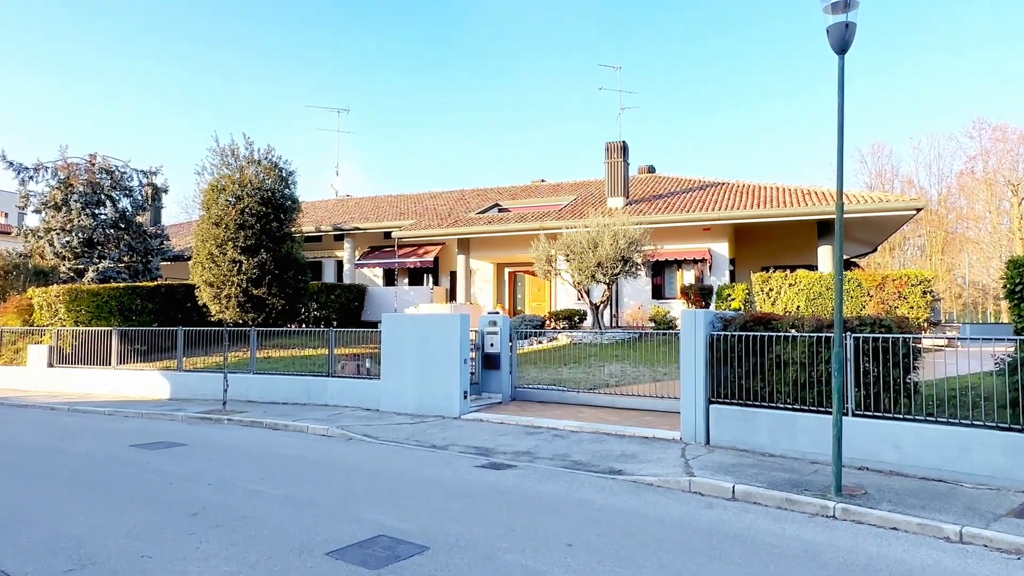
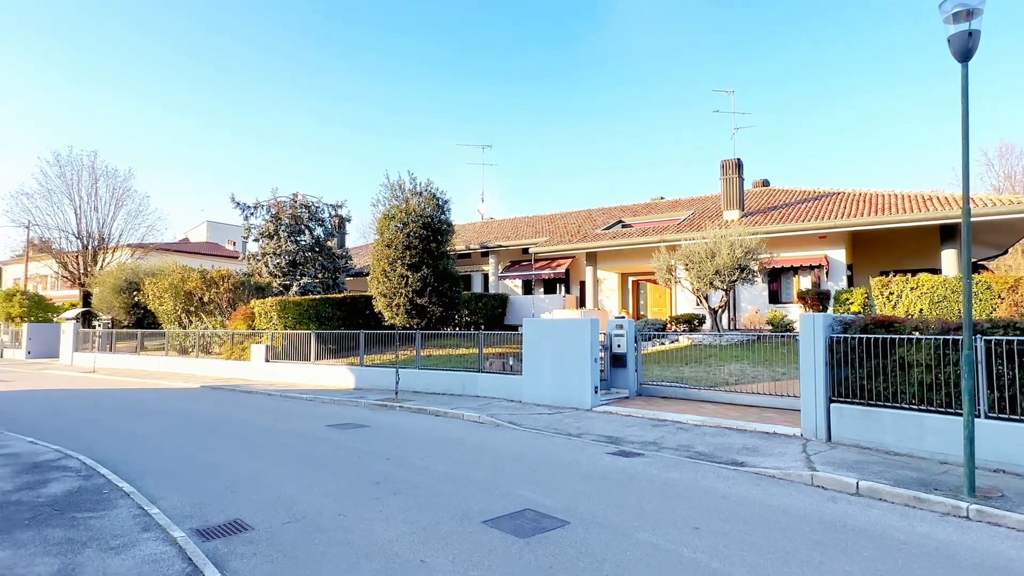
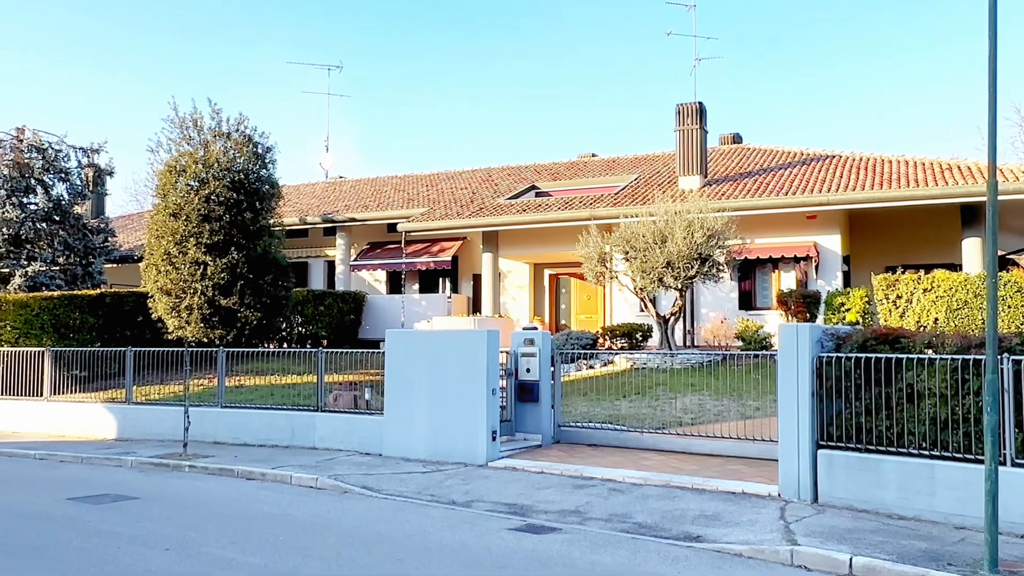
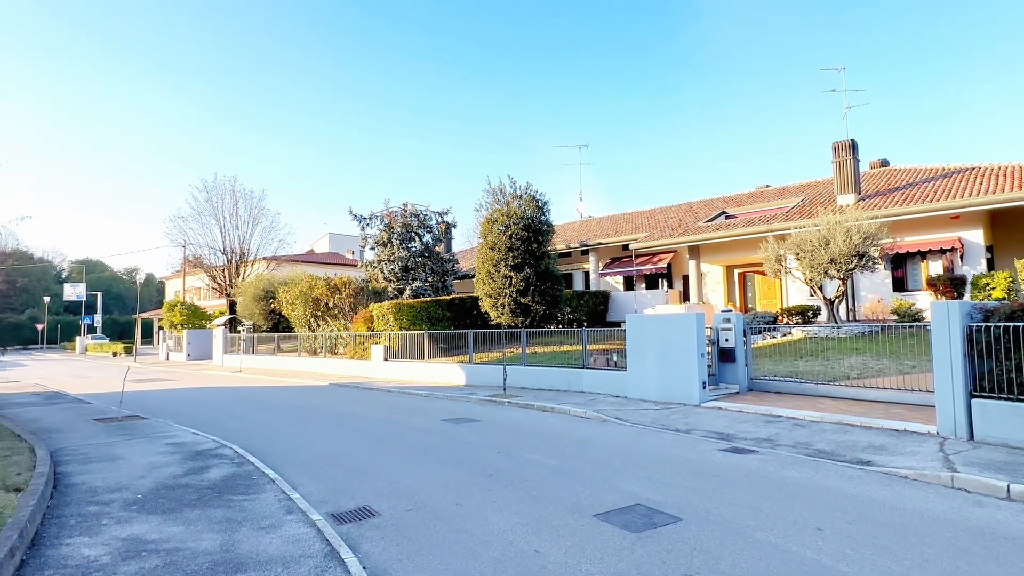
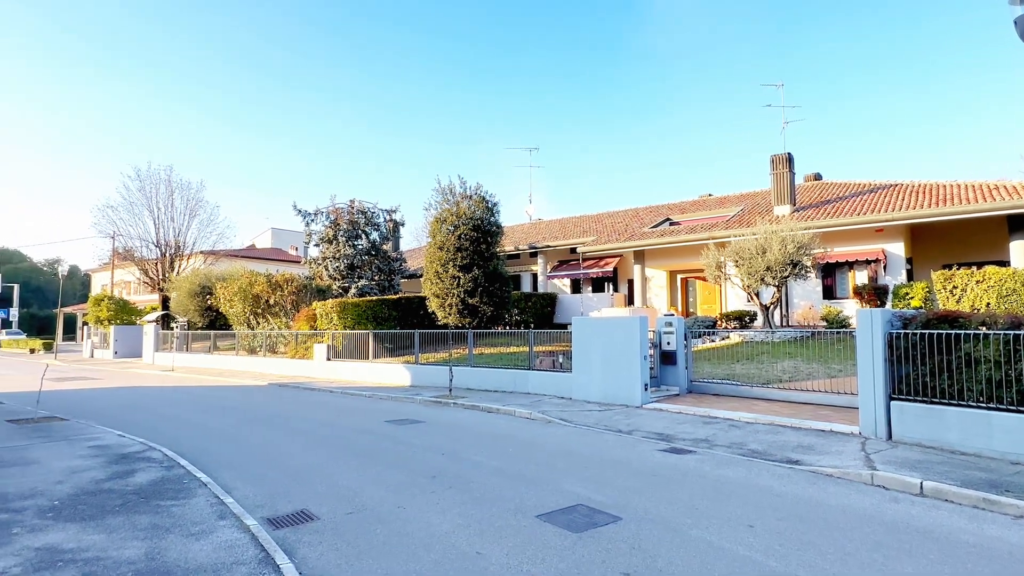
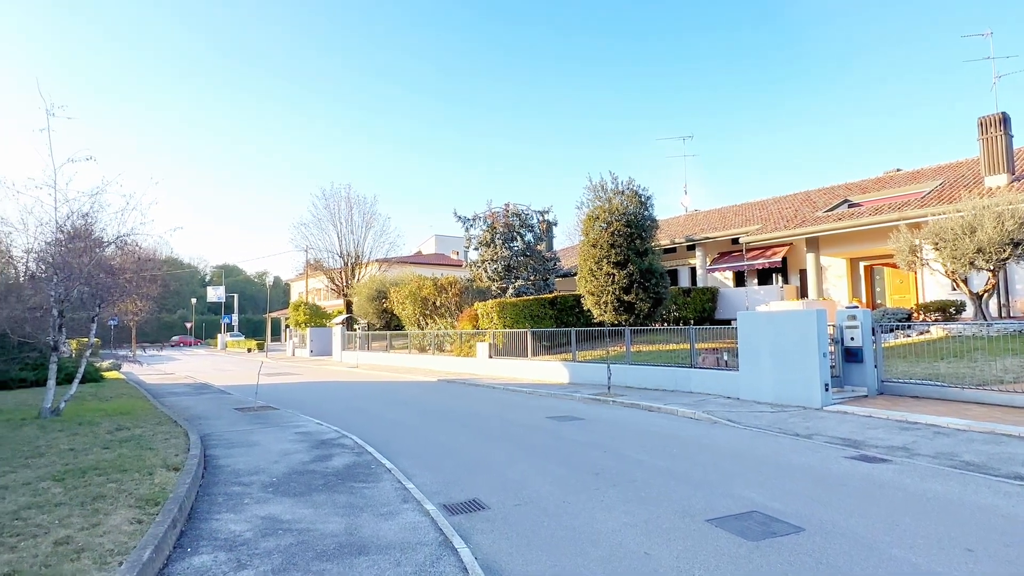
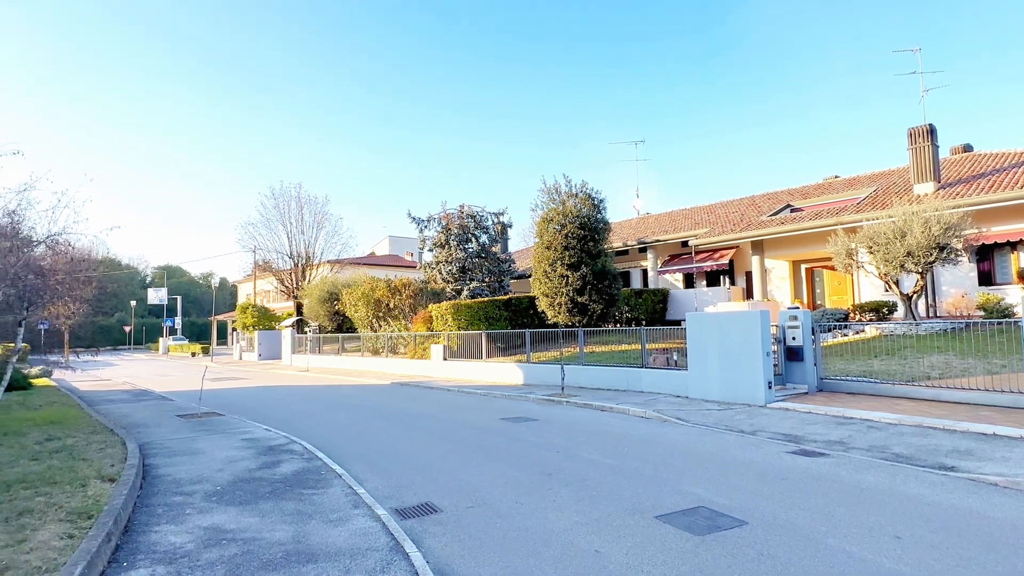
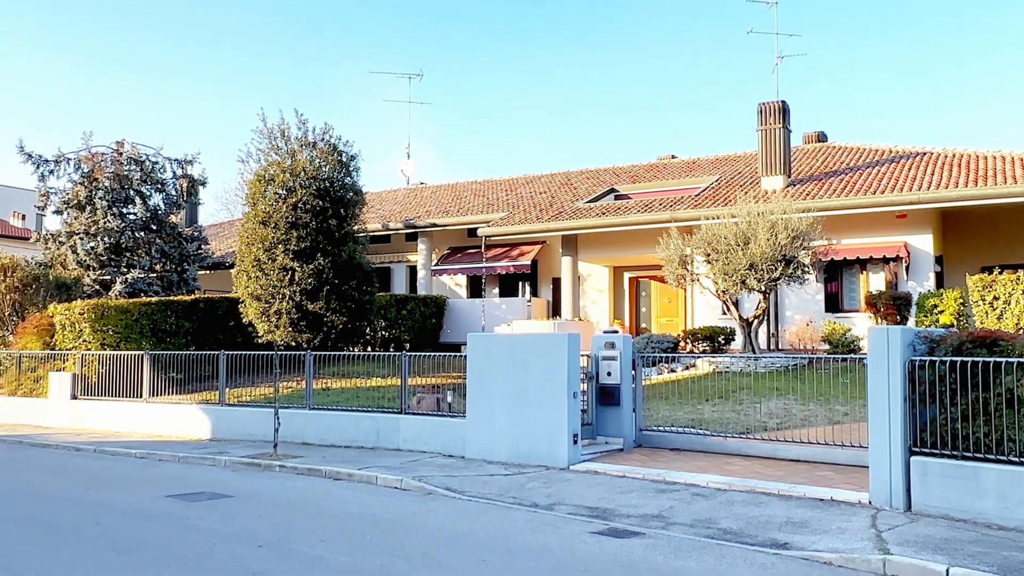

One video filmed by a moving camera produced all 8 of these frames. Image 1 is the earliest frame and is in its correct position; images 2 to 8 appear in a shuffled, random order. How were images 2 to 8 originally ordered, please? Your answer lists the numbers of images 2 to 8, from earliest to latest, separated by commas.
3, 8, 2, 5, 4, 7, 6
